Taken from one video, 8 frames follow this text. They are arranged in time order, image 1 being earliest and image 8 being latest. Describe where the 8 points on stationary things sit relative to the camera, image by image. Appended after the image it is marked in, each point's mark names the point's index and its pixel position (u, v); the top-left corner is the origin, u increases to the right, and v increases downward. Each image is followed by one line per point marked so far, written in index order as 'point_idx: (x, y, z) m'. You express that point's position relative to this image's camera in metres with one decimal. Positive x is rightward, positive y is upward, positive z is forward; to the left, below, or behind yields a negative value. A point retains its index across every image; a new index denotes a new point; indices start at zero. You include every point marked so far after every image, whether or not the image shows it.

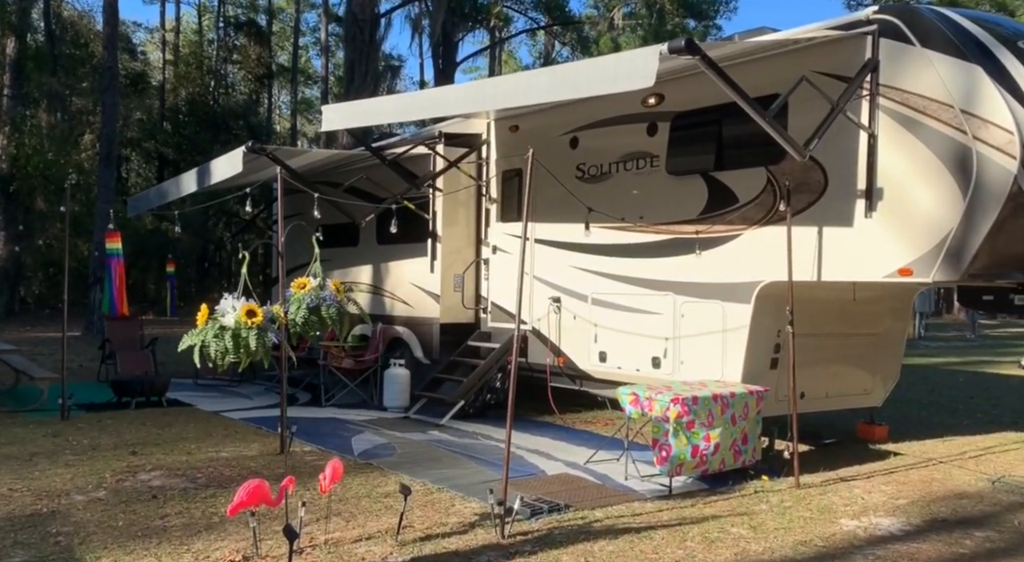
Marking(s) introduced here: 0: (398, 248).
0: (-1.2, +0.3, +9.3) m
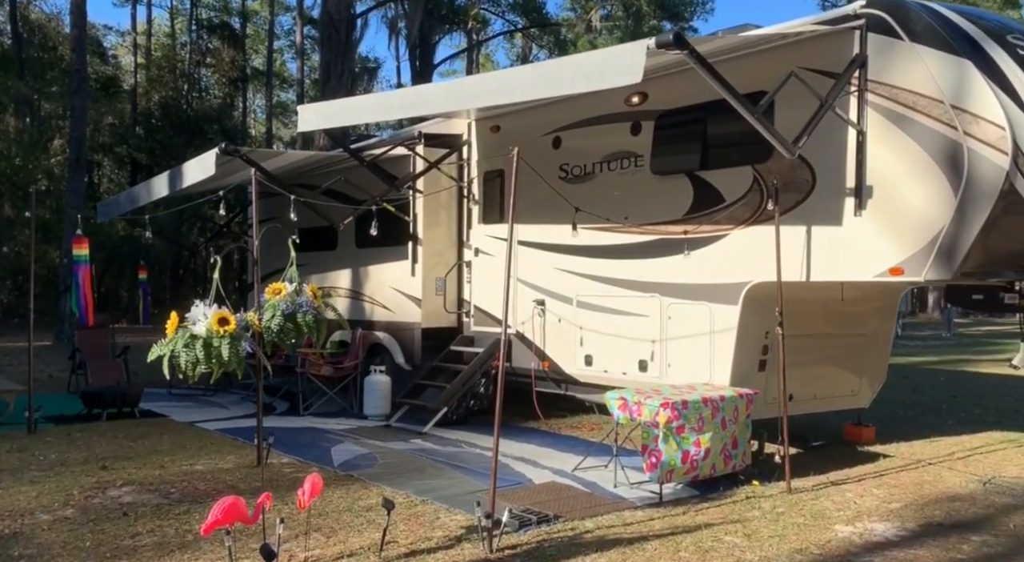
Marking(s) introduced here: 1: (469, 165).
0: (-1.4, +0.3, +9.1) m
1: (-0.4, +1.1, +8.4) m
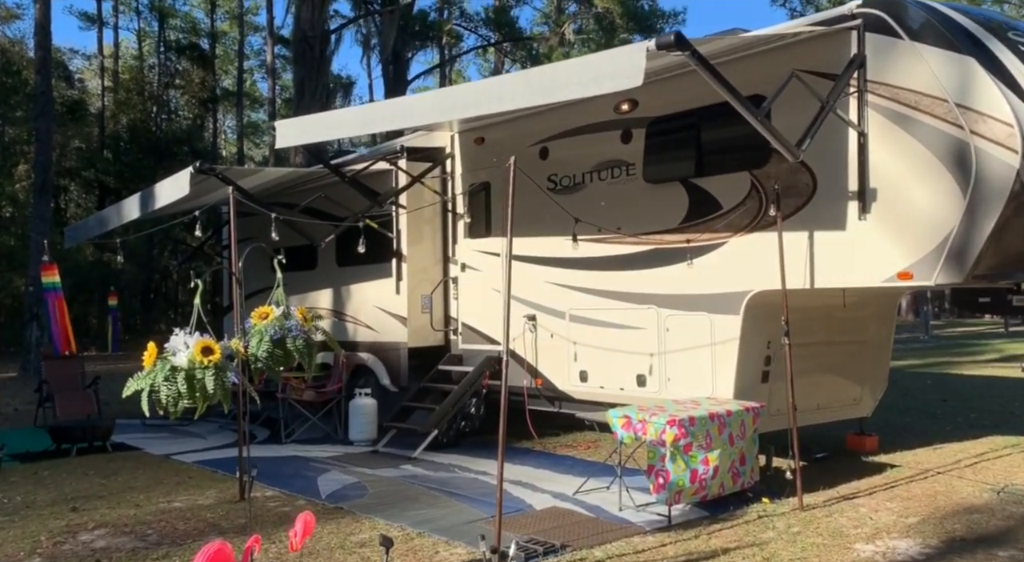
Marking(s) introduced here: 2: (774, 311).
0: (-1.5, +0.1, +8.8) m
1: (-0.5, +1.0, +8.2) m
2: (+1.8, -0.2, +6.1) m
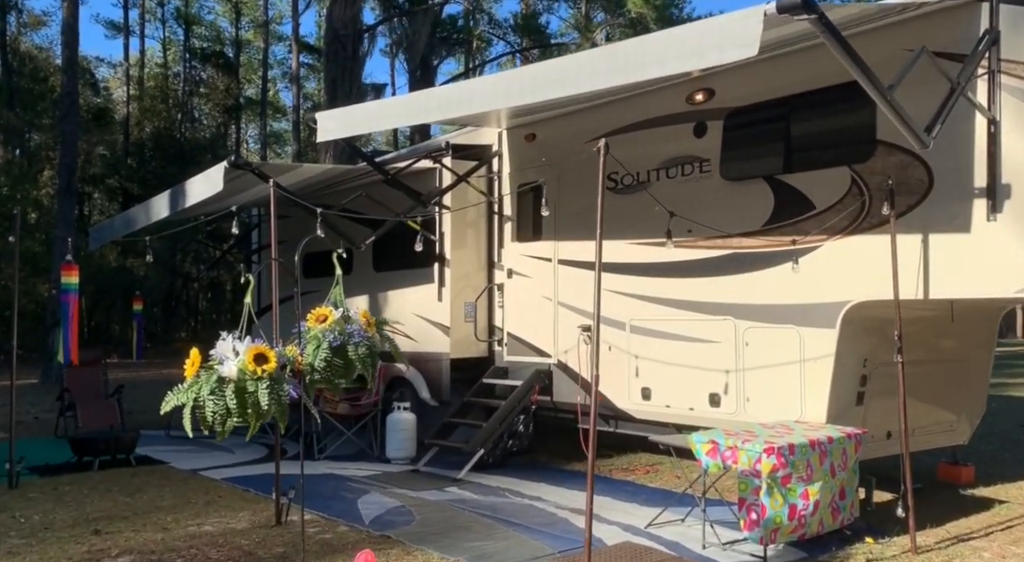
0: (-1.1, +0.1, +8.2) m
1: (-0.1, +0.9, +7.6) m
2: (+2.2, -0.3, +5.4) m
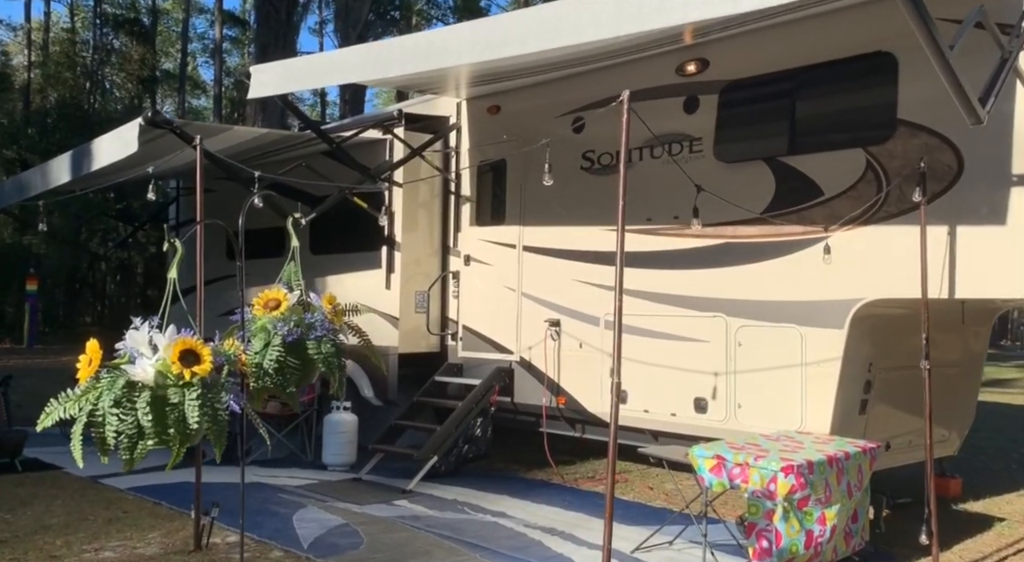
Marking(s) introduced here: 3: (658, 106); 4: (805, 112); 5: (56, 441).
0: (-1.5, +0.2, +7.4) m
1: (-0.4, +1.0, +6.8) m
2: (+2.0, -0.3, +4.9) m
3: (+0.9, +1.1, +5.6) m
4: (+1.6, +1.0, +4.9) m
5: (-3.8, -1.3, +7.3) m
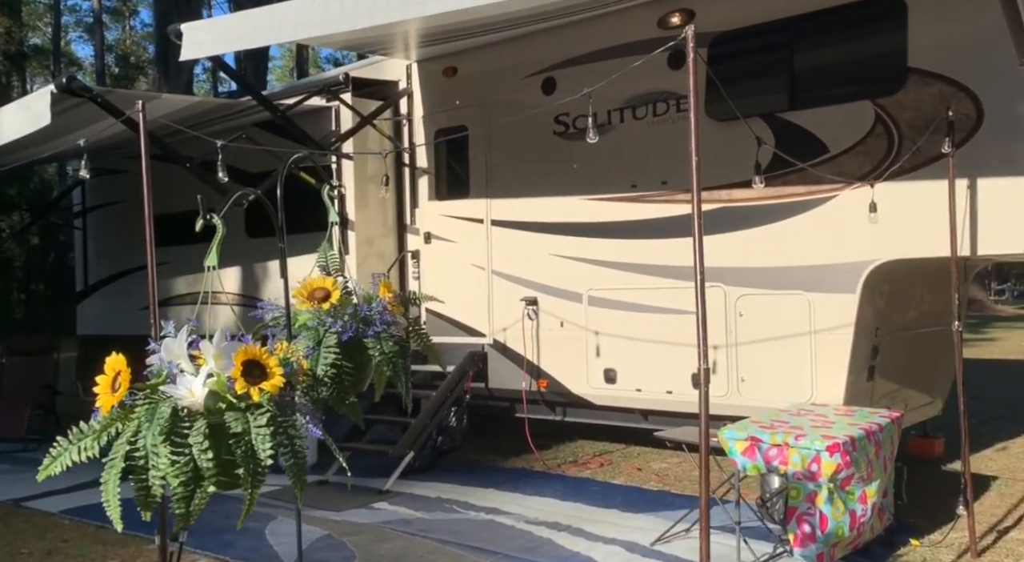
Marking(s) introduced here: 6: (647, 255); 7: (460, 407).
0: (-1.8, +0.3, +6.7) m
1: (-0.7, +1.1, +6.3) m
2: (+2.0, 0.0, +4.7) m
3: (+0.8, +1.3, +5.3) m
4: (+1.5, +1.1, +4.6) m
5: (-4.0, -1.3, +6.5) m
6: (+0.8, +0.2, +5.2) m
7: (-0.3, -0.8, +5.9) m
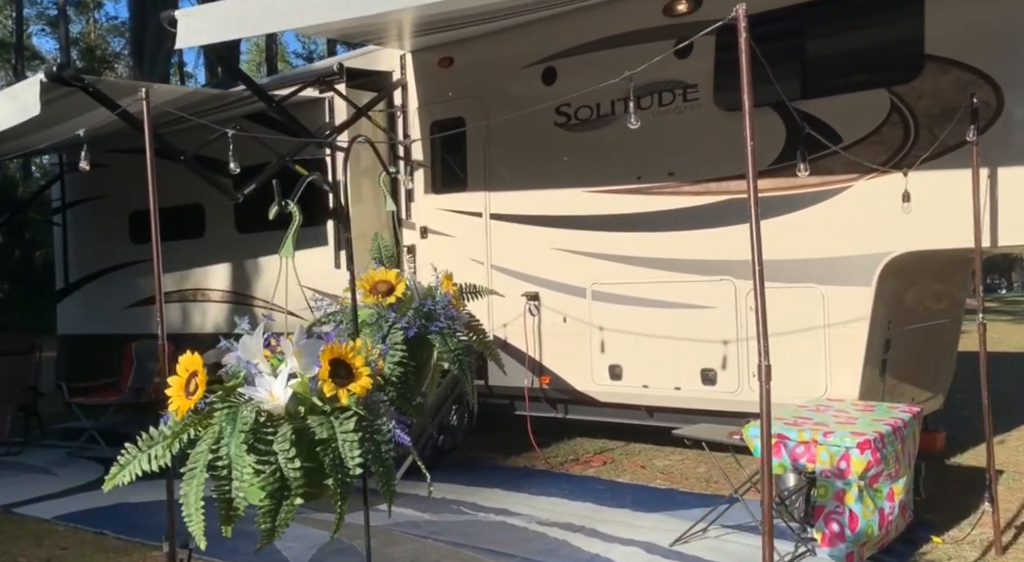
0: (-1.8, +0.3, +6.5) m
1: (-0.7, +1.2, +6.1) m
2: (+2.0, 0.0, +4.6) m
3: (+0.8, +1.3, +5.2) m
4: (+1.6, +1.2, +4.6) m
5: (-4.1, -1.3, +6.2) m
6: (+0.8, +0.2, +5.2) m
7: (-0.3, -0.8, +5.7) m
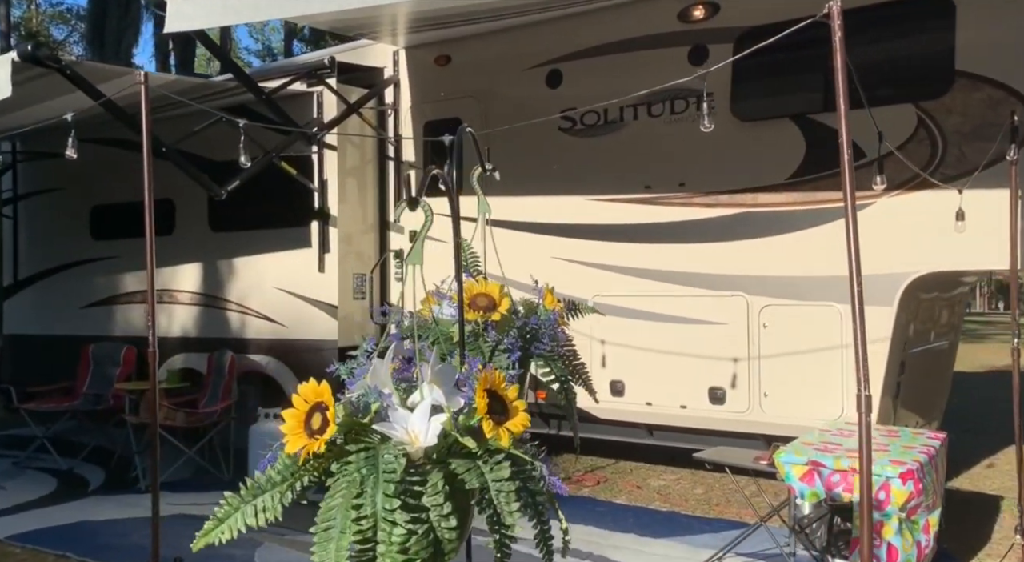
0: (-1.9, +0.3, +6.2) m
1: (-0.7, +1.1, +5.8) m
2: (+2.1, -0.1, +4.5) m
3: (+0.8, +1.3, +5.0) m
4: (+1.7, +1.1, +4.4) m
5: (-4.1, -1.3, +5.7) m
6: (+0.8, +0.1, +5.0) m
7: (-0.4, -0.9, +5.4) m
